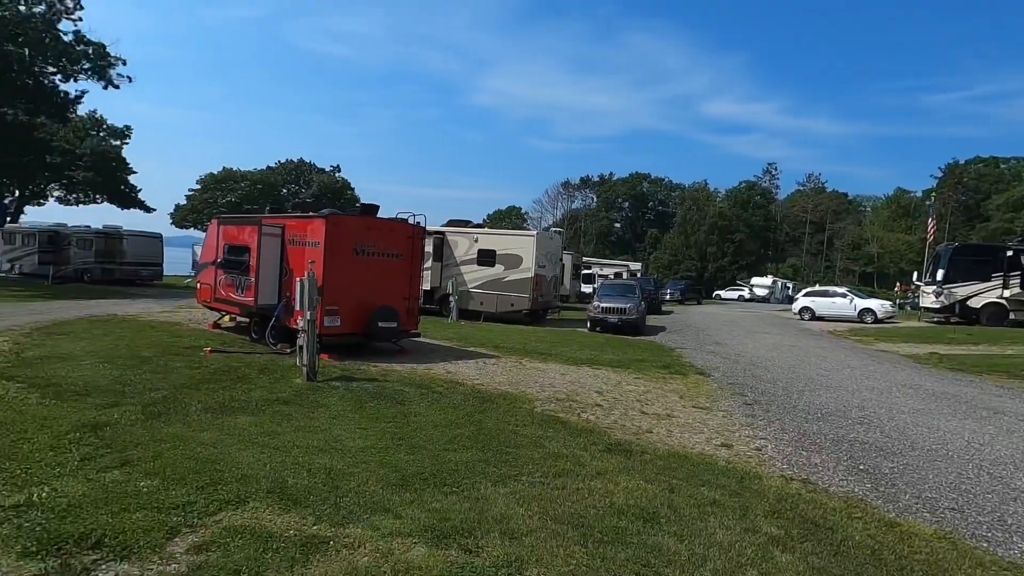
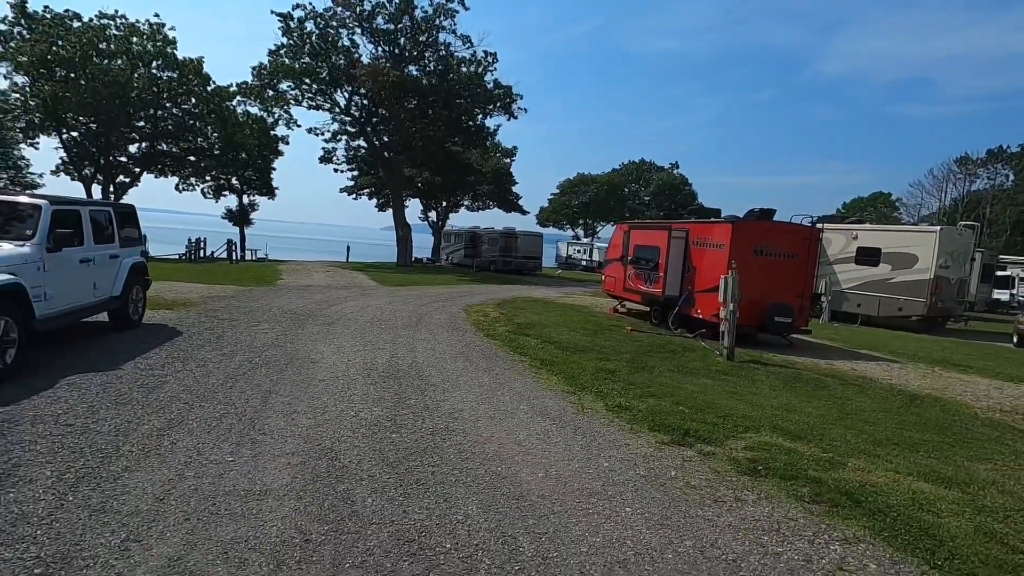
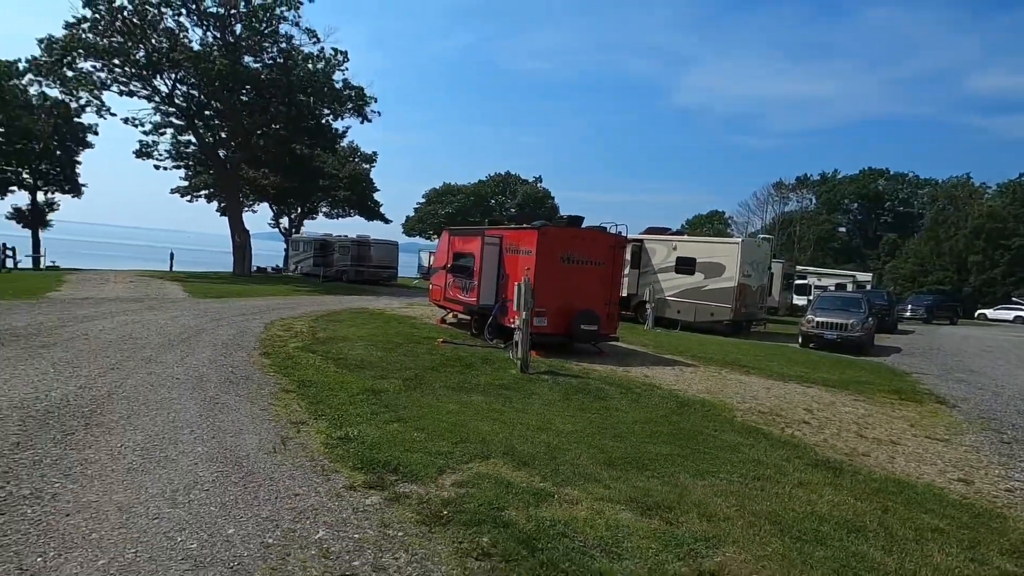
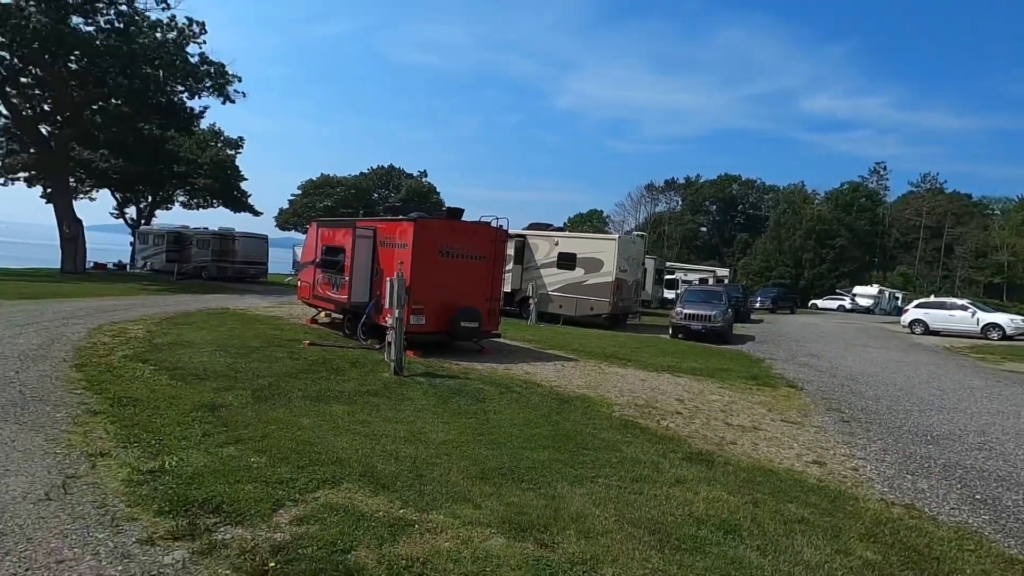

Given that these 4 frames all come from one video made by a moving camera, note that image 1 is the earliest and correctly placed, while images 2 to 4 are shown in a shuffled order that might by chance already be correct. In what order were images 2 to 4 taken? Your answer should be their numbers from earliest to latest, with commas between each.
4, 3, 2
